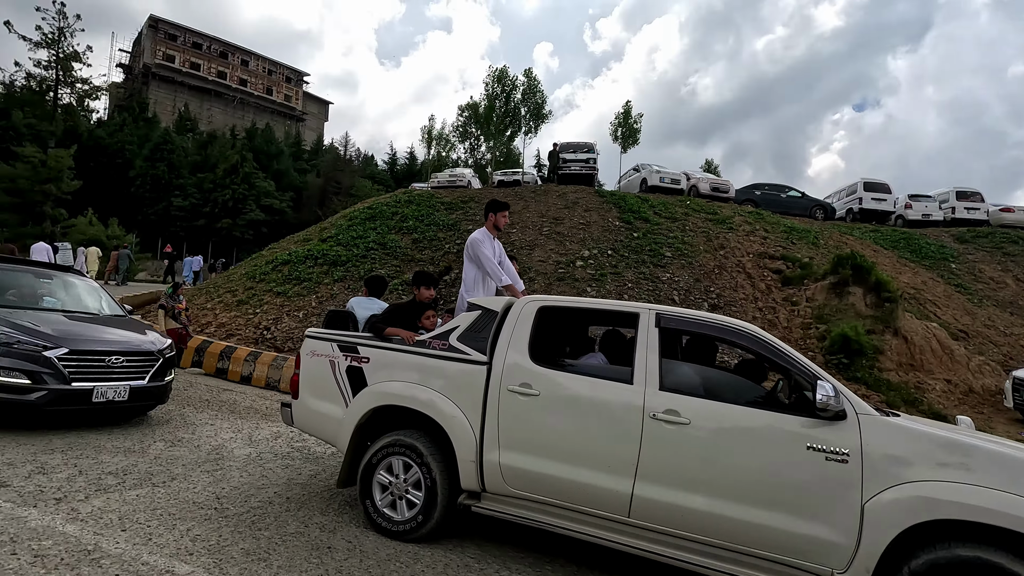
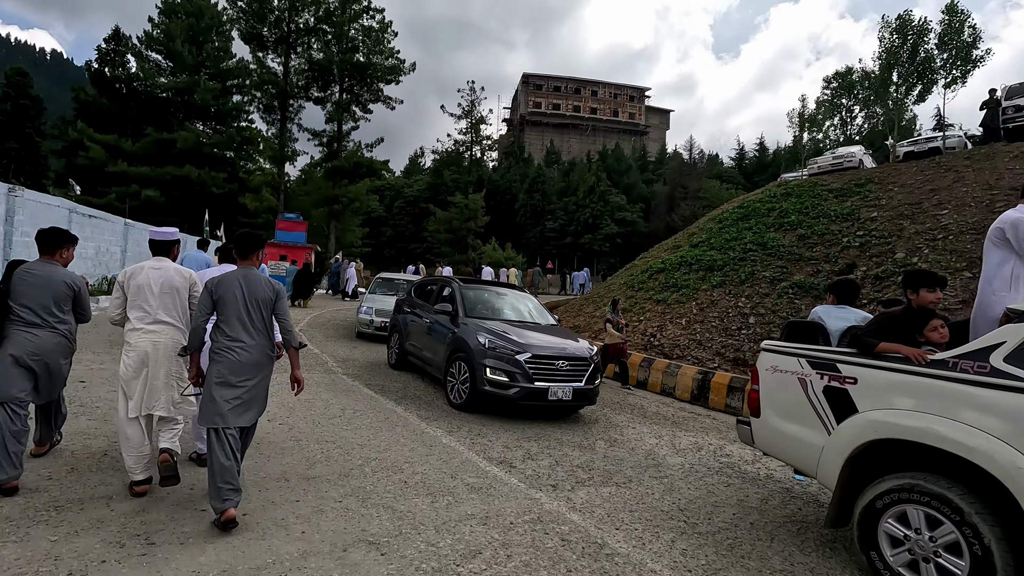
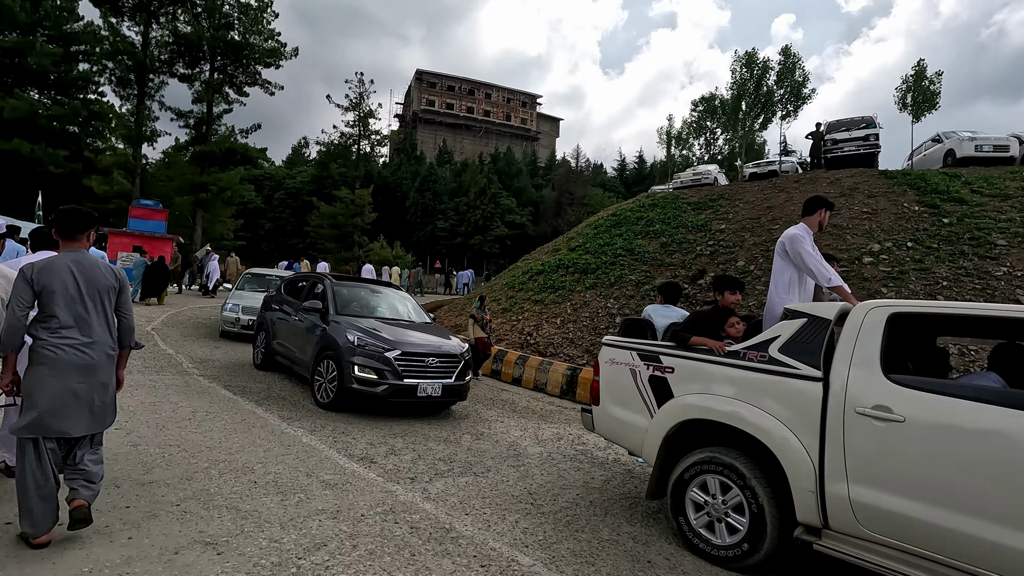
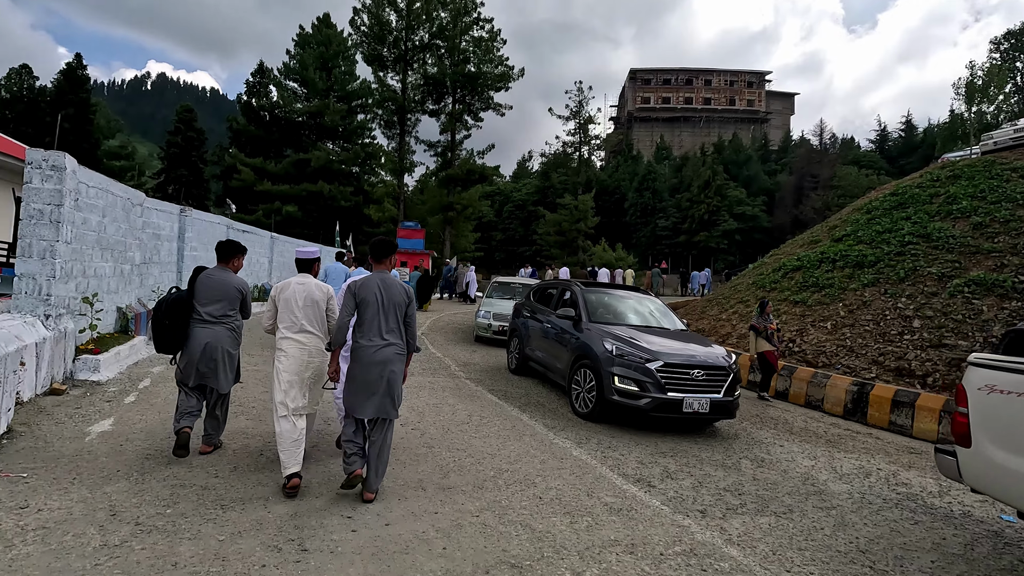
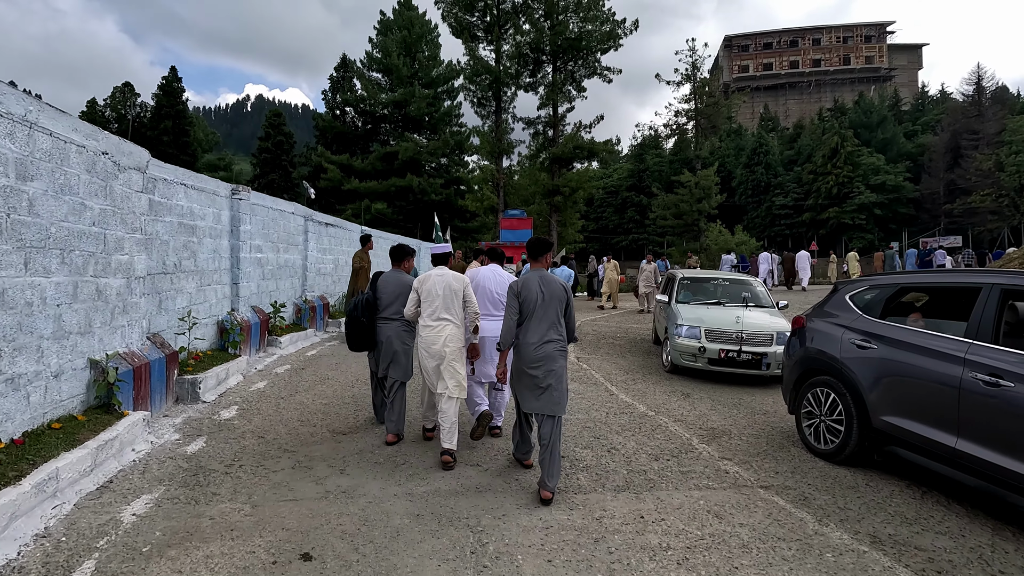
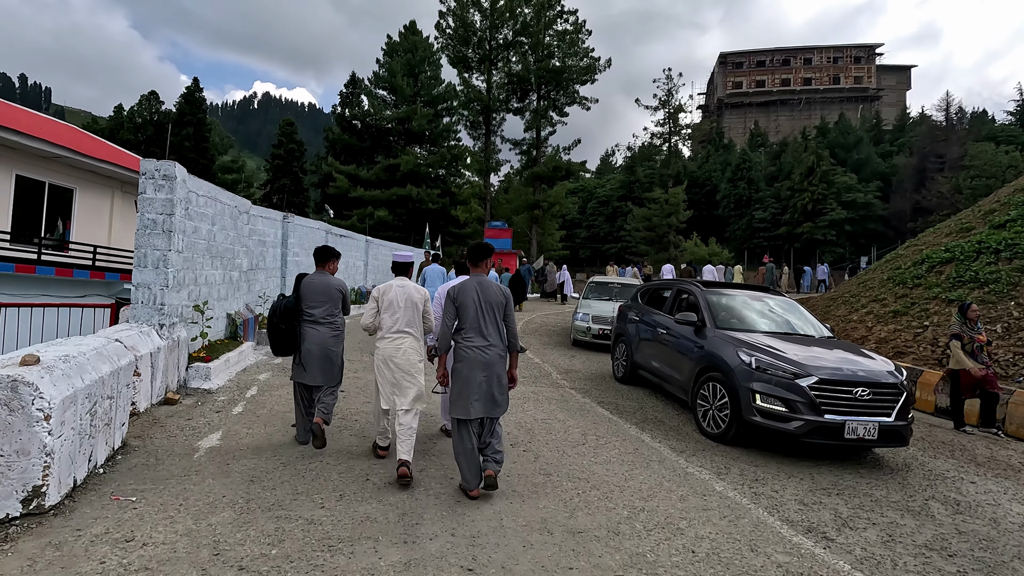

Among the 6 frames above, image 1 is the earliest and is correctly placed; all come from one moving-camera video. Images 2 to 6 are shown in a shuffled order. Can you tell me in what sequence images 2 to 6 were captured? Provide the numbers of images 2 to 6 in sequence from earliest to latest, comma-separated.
3, 2, 4, 6, 5
